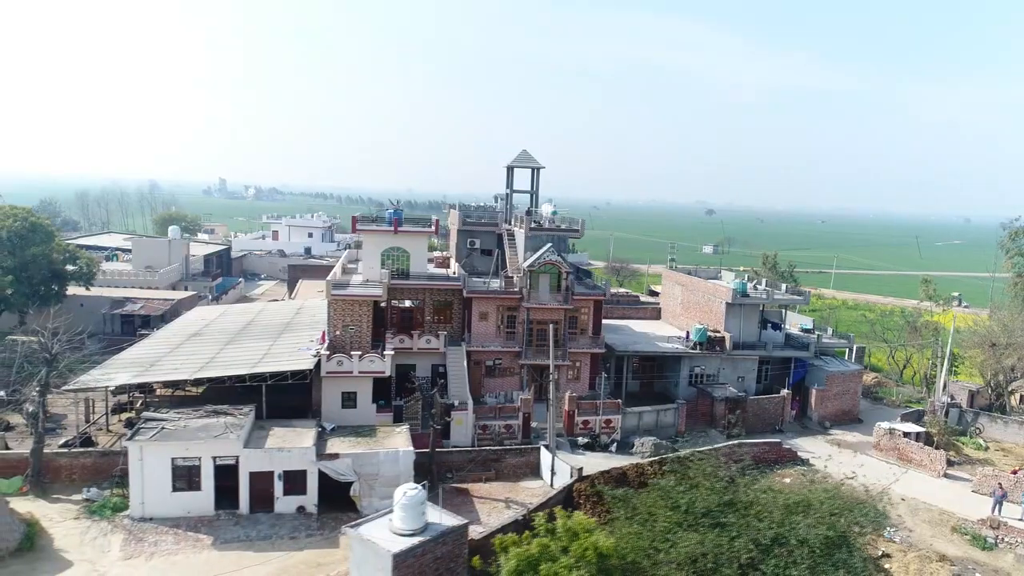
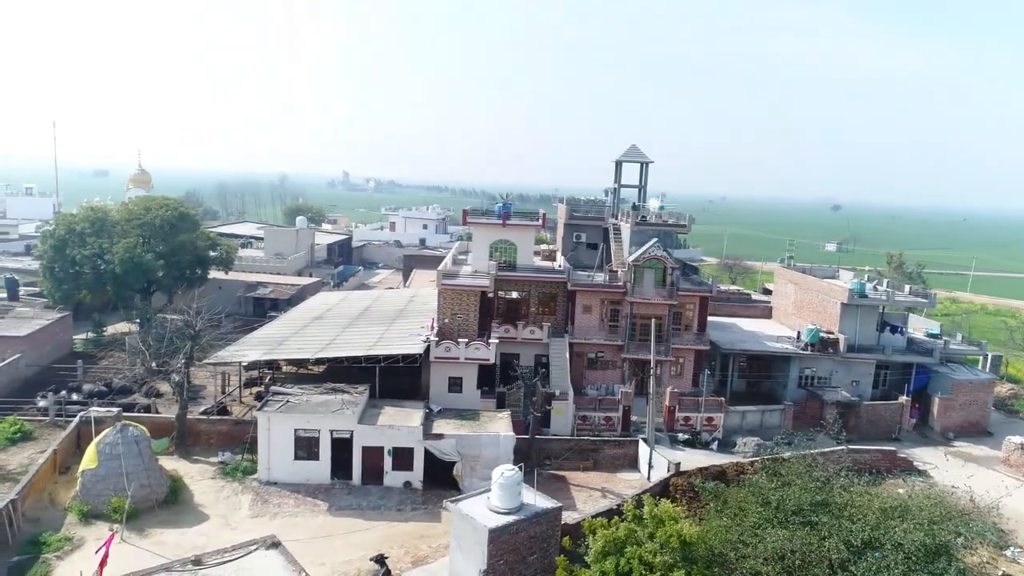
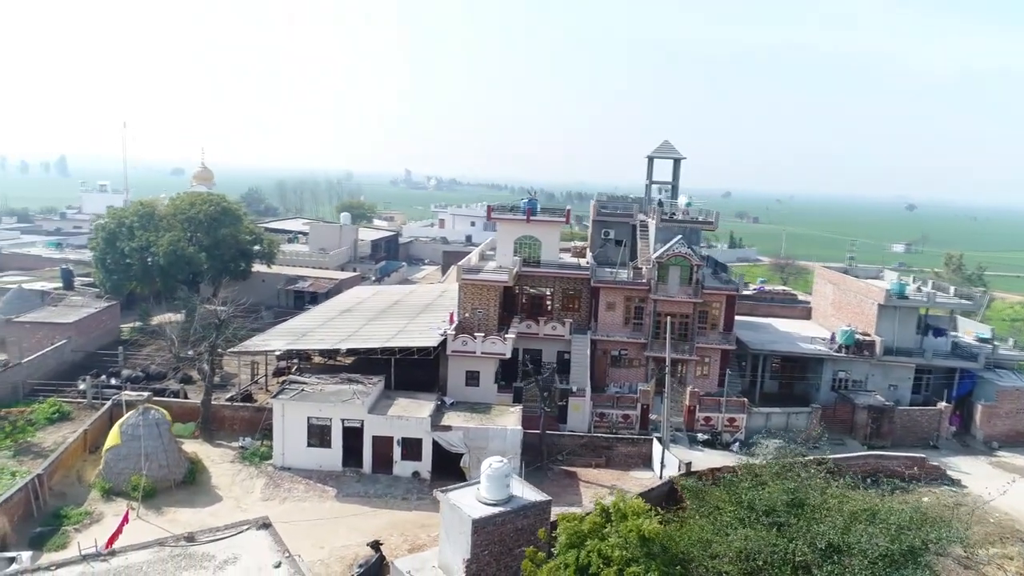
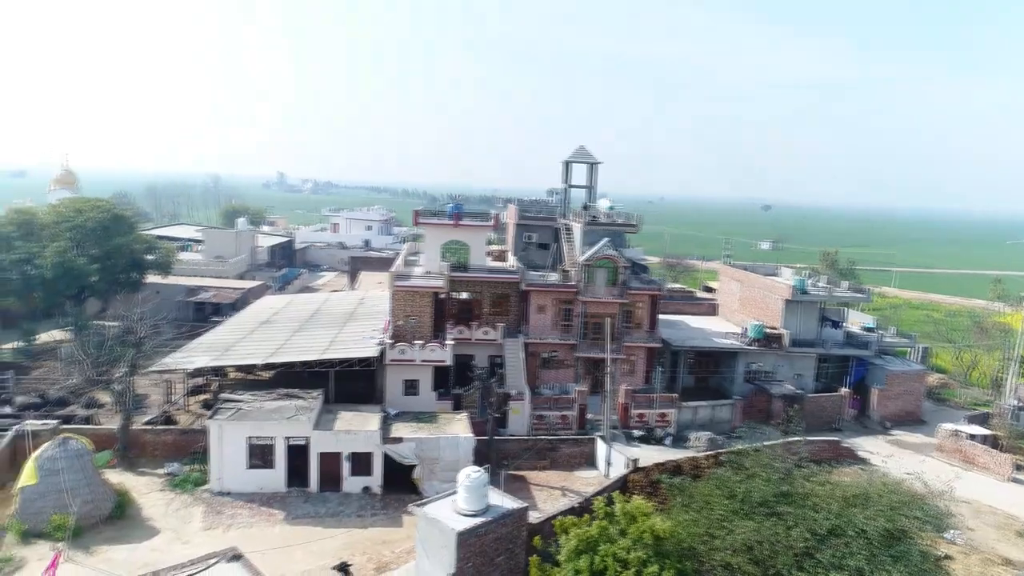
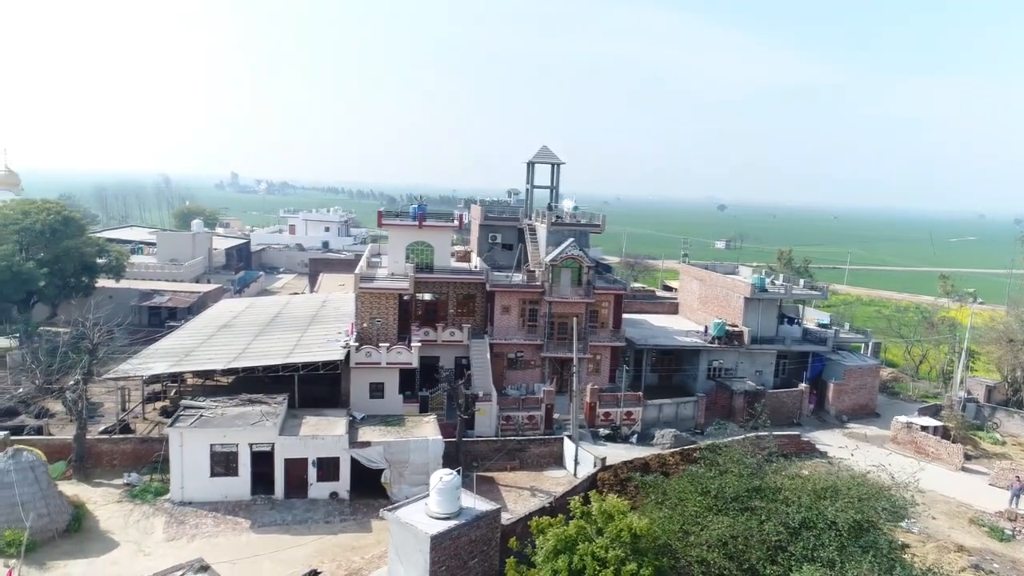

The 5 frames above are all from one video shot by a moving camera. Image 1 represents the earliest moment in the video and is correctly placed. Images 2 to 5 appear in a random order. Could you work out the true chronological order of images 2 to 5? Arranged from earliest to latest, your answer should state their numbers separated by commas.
5, 4, 2, 3
